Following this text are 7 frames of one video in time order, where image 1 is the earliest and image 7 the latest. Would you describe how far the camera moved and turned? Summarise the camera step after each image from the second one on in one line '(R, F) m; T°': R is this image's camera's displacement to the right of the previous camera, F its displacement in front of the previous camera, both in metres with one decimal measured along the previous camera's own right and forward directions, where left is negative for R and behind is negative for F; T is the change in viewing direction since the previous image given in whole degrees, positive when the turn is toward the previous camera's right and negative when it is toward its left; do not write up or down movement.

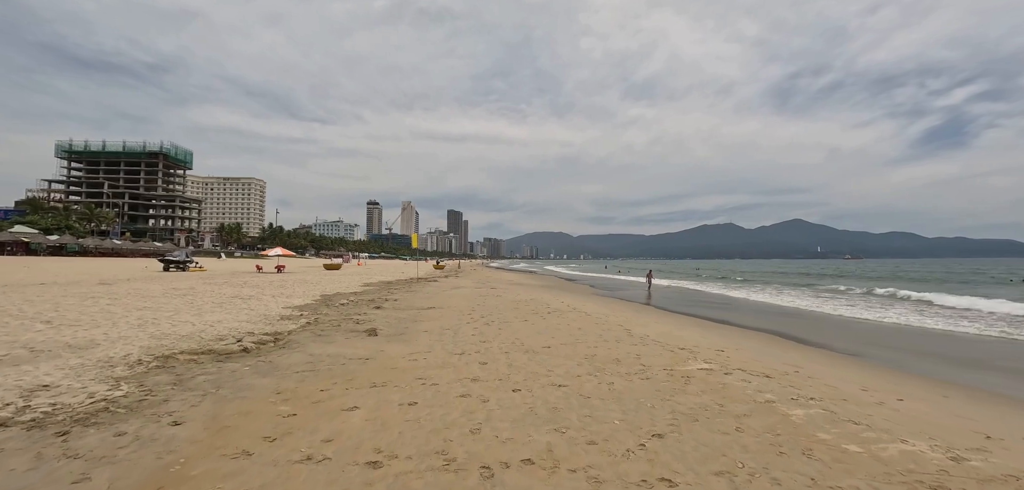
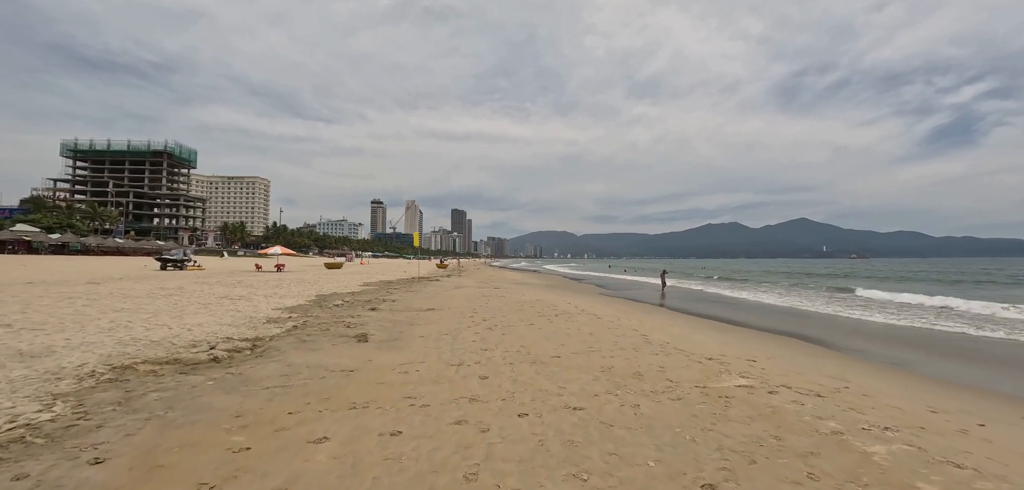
(0.0, +1.0) m; 0°
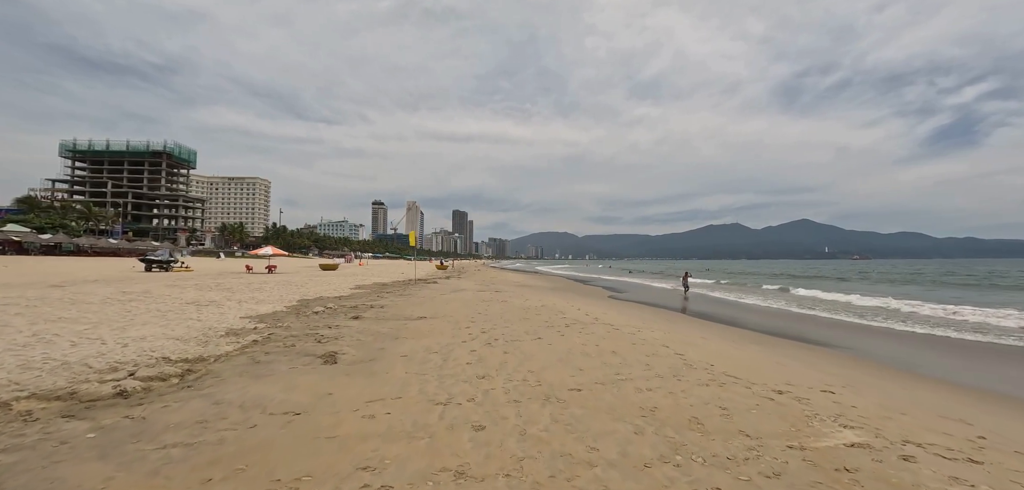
(-0.1, +1.8) m; 0°
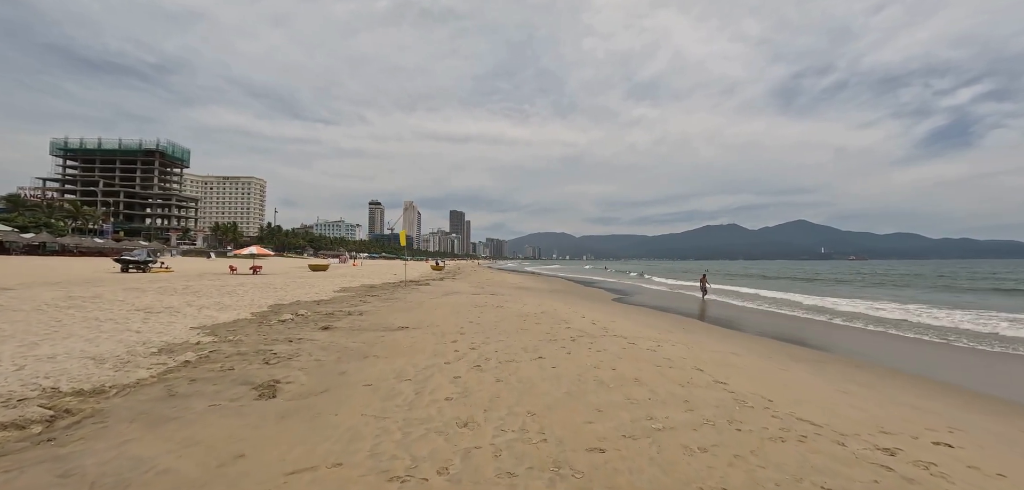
(0.0, +1.7) m; 0°
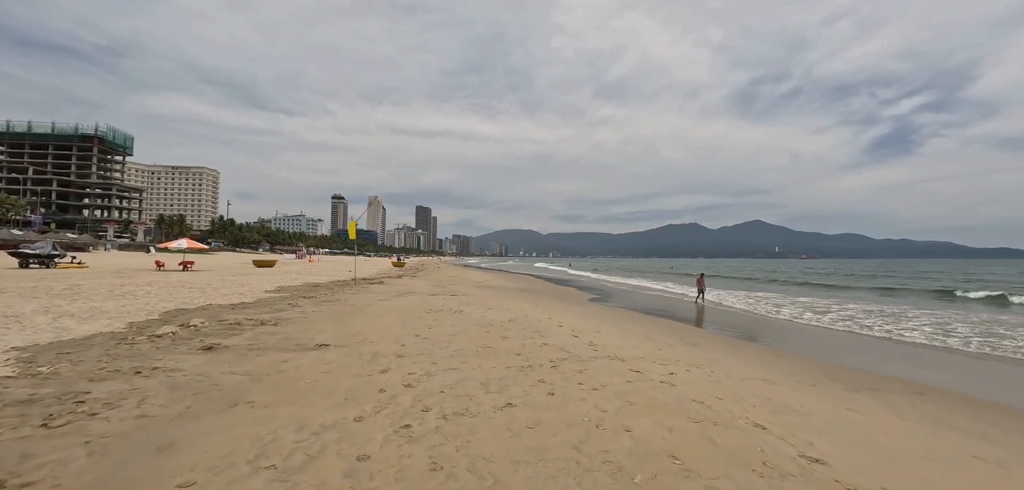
(+0.1, +2.5) m; +4°
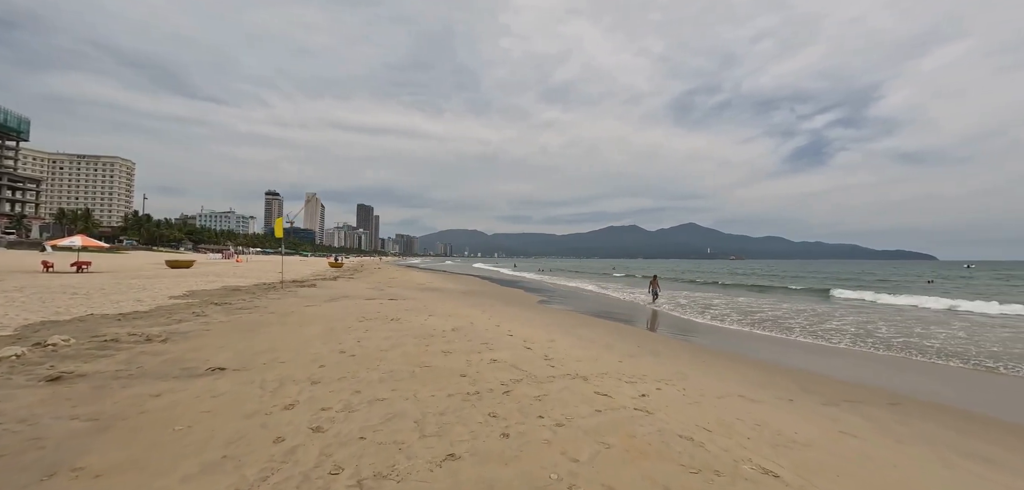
(0.0, +1.1) m; +7°
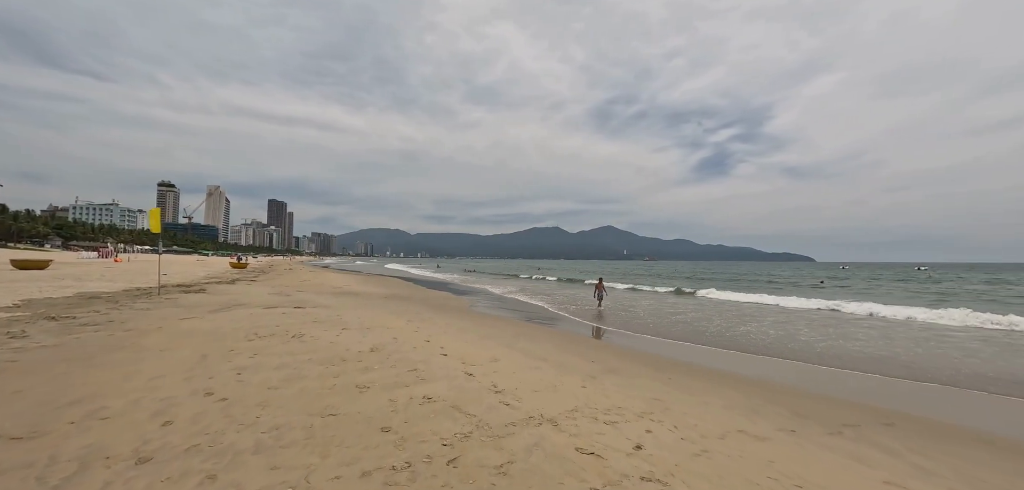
(-0.2, +1.5) m; +10°
